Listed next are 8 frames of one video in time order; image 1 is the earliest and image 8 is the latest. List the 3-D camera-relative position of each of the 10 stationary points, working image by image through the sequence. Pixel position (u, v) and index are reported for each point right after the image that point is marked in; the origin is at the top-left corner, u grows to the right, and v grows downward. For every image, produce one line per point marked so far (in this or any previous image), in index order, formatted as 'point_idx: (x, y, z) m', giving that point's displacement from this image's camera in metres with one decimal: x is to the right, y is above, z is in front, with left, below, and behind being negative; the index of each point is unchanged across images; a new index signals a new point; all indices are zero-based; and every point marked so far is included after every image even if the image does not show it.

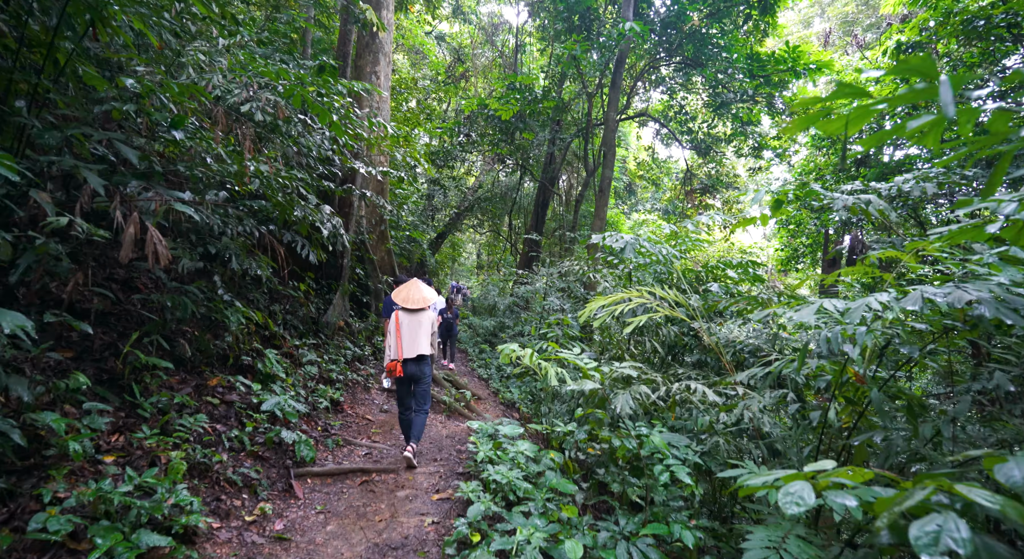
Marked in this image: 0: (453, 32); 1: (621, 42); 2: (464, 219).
0: (-1.7, +7.2, +15.8) m
1: (+1.7, +3.8, +8.5) m
2: (-1.2, +1.5, +13.3) m
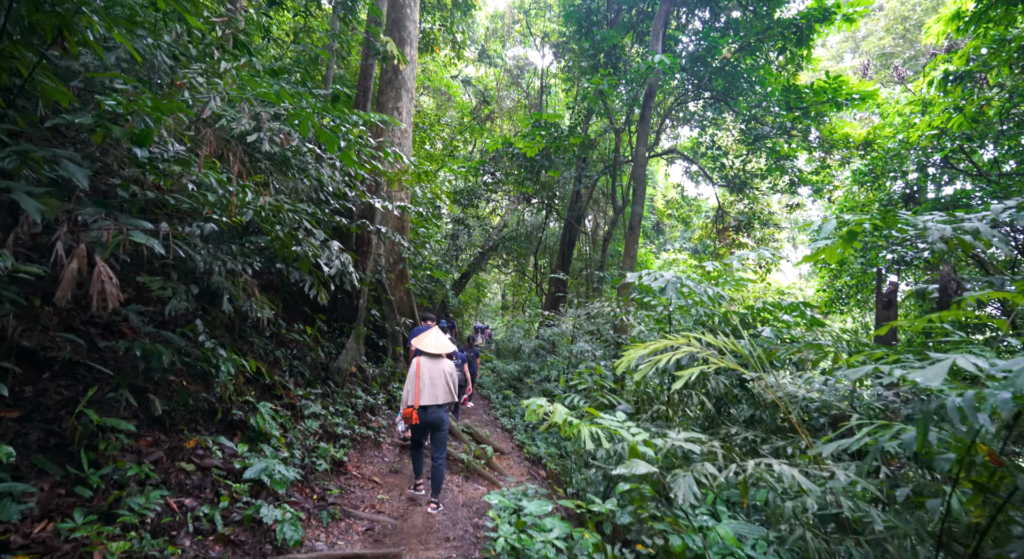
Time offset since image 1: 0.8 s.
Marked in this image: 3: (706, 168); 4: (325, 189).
0: (-1.0, +6.0, +15.9) m
1: (+2.1, +3.2, +8.2) m
2: (-0.6, +0.5, +13.1) m
3: (+4.2, +2.4, +11.6) m
4: (-1.4, +0.7, +4.0) m
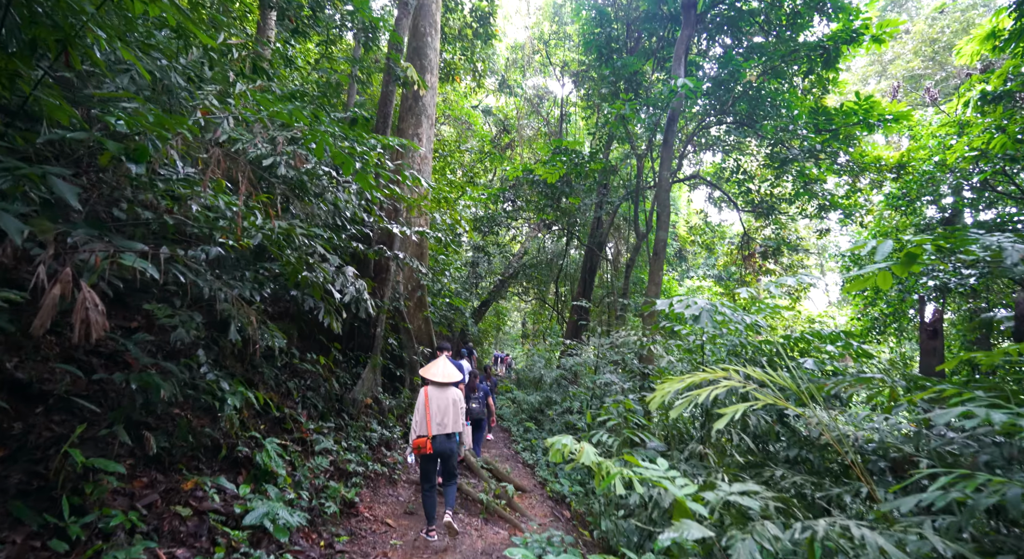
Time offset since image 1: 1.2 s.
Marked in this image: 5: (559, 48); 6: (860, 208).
0: (-0.4, +5.2, +16.1) m
1: (+2.4, +2.7, +8.1) m
2: (-0.1, -0.2, +12.9) m
3: (+4.6, +1.8, +11.4) m
4: (-1.2, +0.5, +3.9) m
5: (+1.3, +6.5, +15.1) m
6: (+6.2, +1.3, +9.6) m
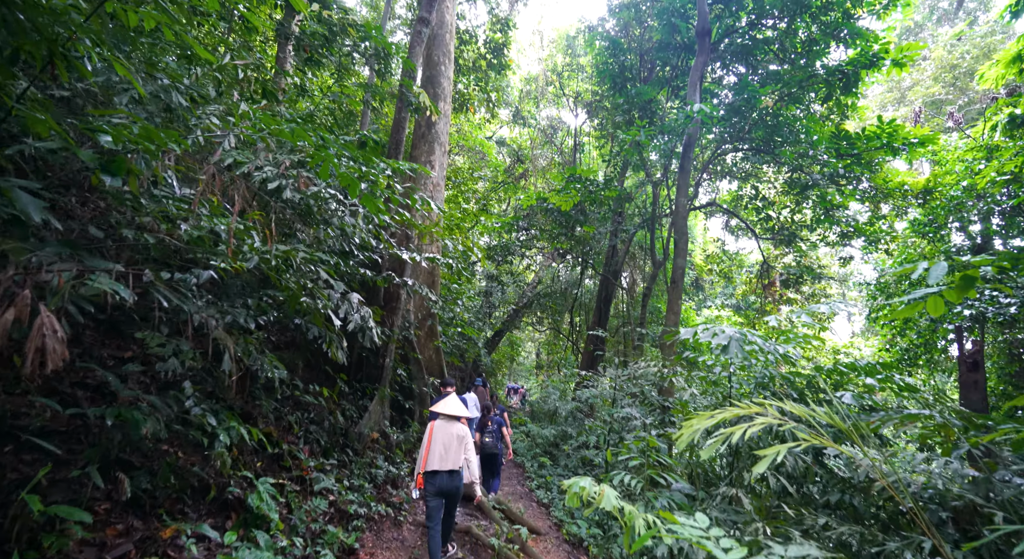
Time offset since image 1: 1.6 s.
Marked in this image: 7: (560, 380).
0: (+0.1, +4.3, +16.2) m
1: (+2.6, +2.3, +8.0) m
2: (+0.3, -0.9, +12.7) m
3: (+4.9, +1.2, +11.2) m
4: (-1.1, +0.3, +3.8) m
5: (+1.7, +5.7, +15.2) m
6: (+6.4, +0.8, +9.3) m
7: (+0.8, -1.7, +9.3) m
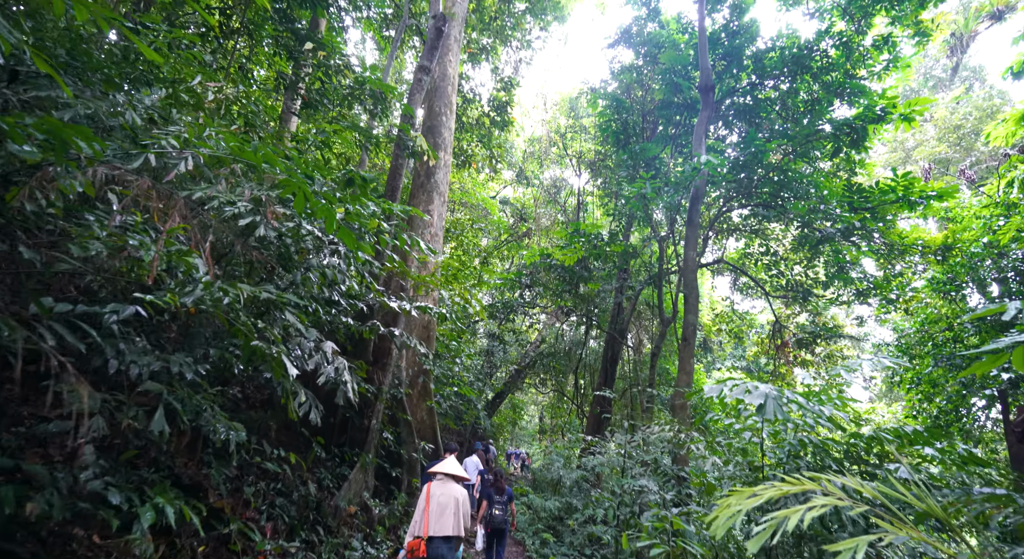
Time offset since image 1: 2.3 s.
0: (+0.2, +2.5, +16.2) m
1: (+2.7, +1.5, +7.8) m
2: (+0.3, -2.2, +12.1) m
3: (+4.9, 0.0, +10.8) m
4: (-1.1, 0.0, +3.4) m
5: (+1.8, +4.0, +15.4) m
6: (+6.5, -0.2, +8.9) m
7: (+0.8, -2.7, +8.6) m
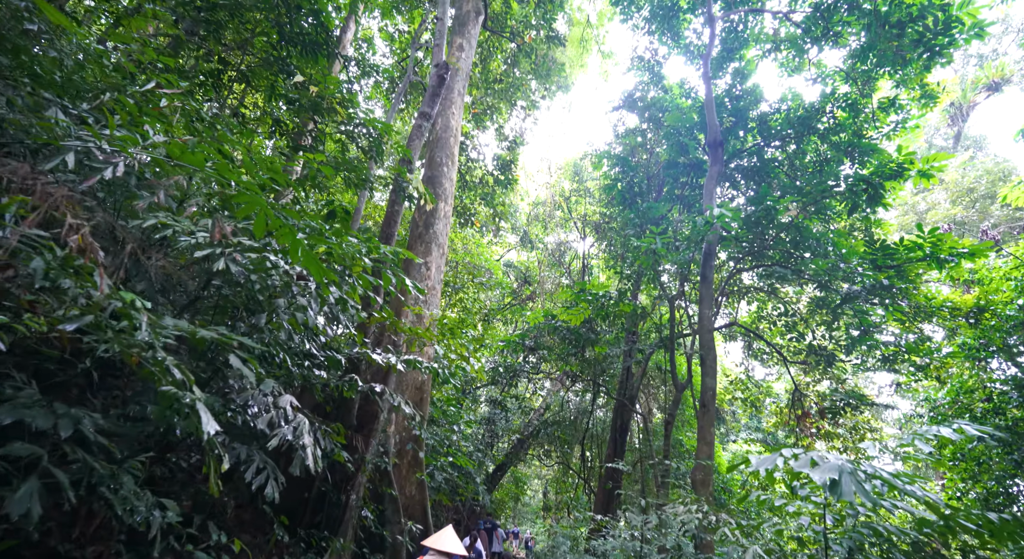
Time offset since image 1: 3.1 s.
0: (+0.3, +0.7, +15.9) m
1: (+2.7, +0.6, +7.5) m
2: (+0.4, -3.5, +11.3) m
3: (+5.0, -1.2, +10.3) m
4: (-1.1, -0.3, +3.0) m
5: (+1.9, +2.2, +15.3) m
6: (+6.5, -1.2, +8.3) m
7: (+0.9, -3.6, +7.8) m
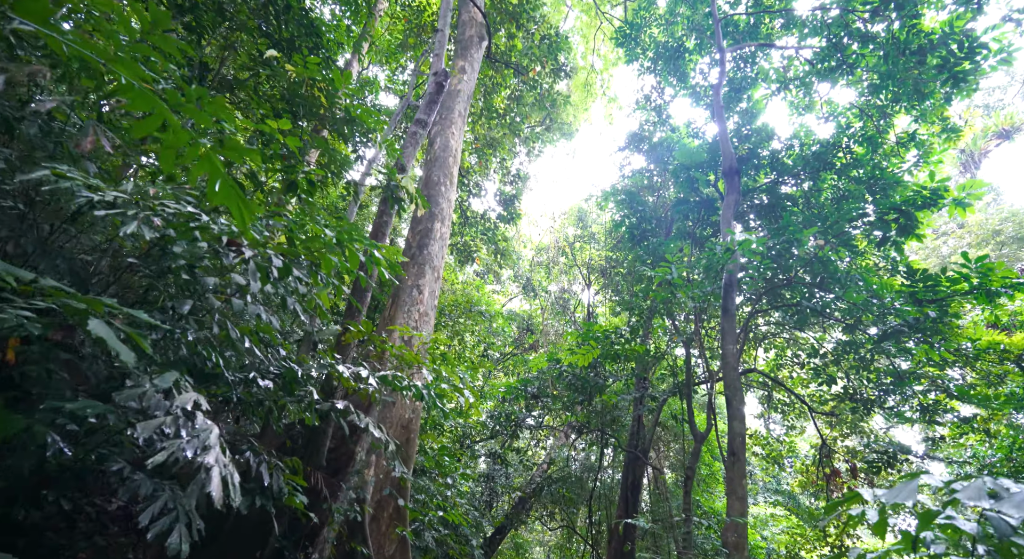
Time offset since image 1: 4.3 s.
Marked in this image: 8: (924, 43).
0: (+0.3, -0.7, +15.3) m
1: (+2.8, +0.2, +6.9) m
2: (+0.4, -4.3, +10.3) m
3: (+5.0, -2.0, +9.5) m
4: (-1.1, -0.2, +2.3) m
5: (+2.0, +0.9, +14.9) m
6: (+6.5, -1.8, +7.5) m
7: (+0.8, -4.0, +6.8) m
8: (+5.9, +3.4, +7.8) m
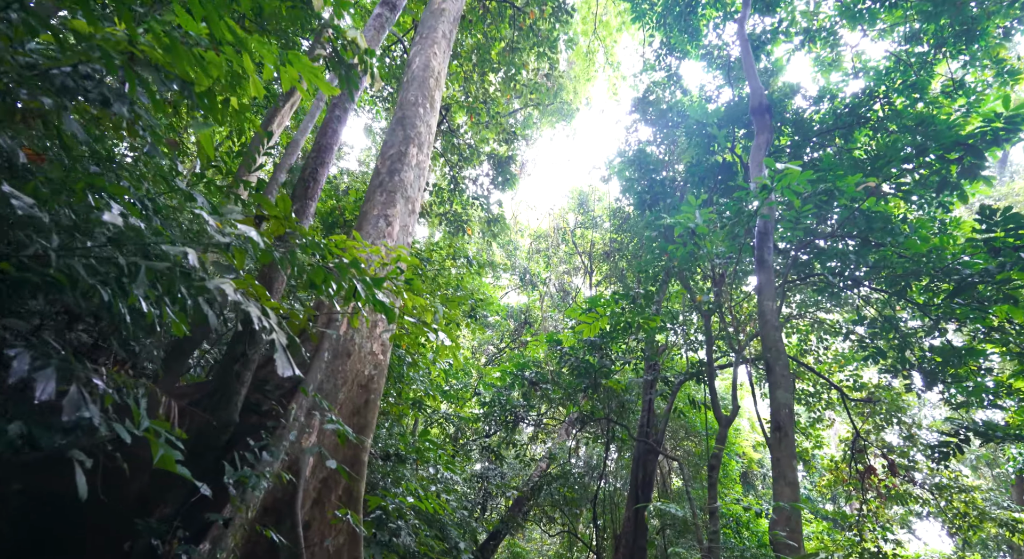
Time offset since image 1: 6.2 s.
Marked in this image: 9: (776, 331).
0: (+0.3, -0.3, +14.3) m
1: (+2.7, +0.7, +5.9) m
2: (+0.3, -3.9, +9.2) m
3: (+4.9, -1.5, +8.4) m
4: (-1.2, +0.4, +1.3) m
5: (+1.9, +1.3, +13.8) m
6: (+6.5, -1.3, +6.4) m
7: (+0.8, -3.5, +5.7) m
8: (+5.9, +3.9, +6.8) m
9: (+2.4, -0.5, +4.9) m
